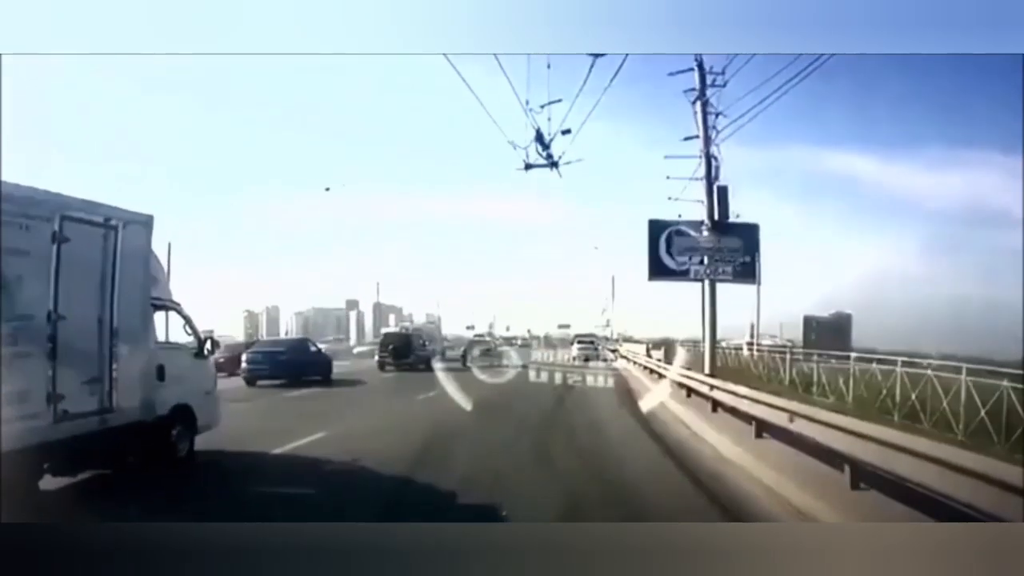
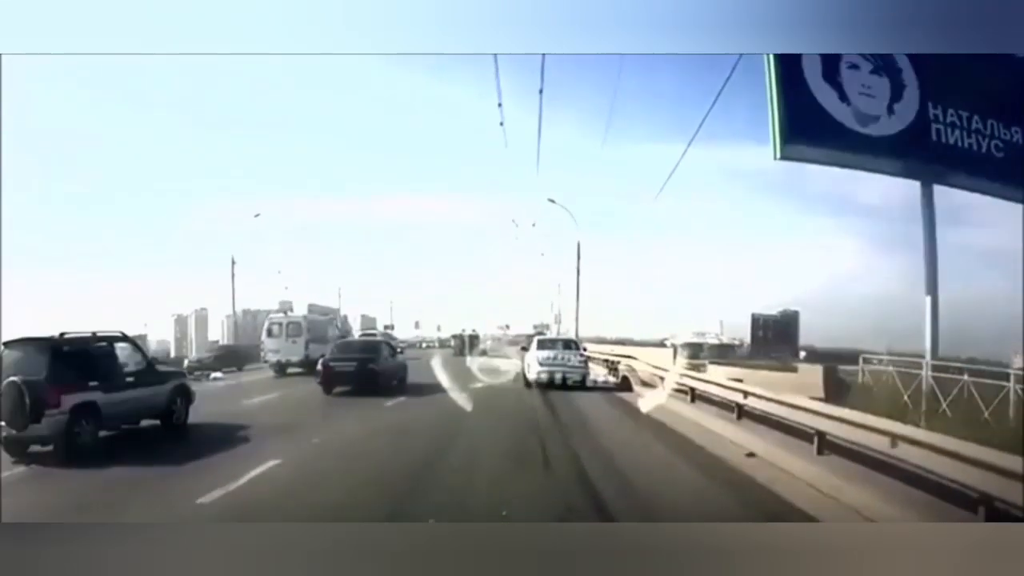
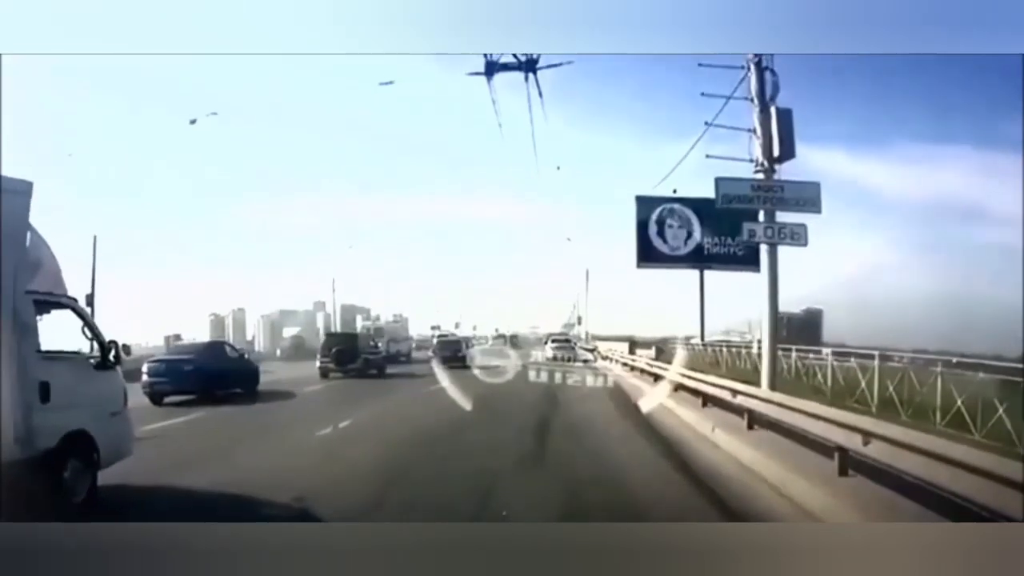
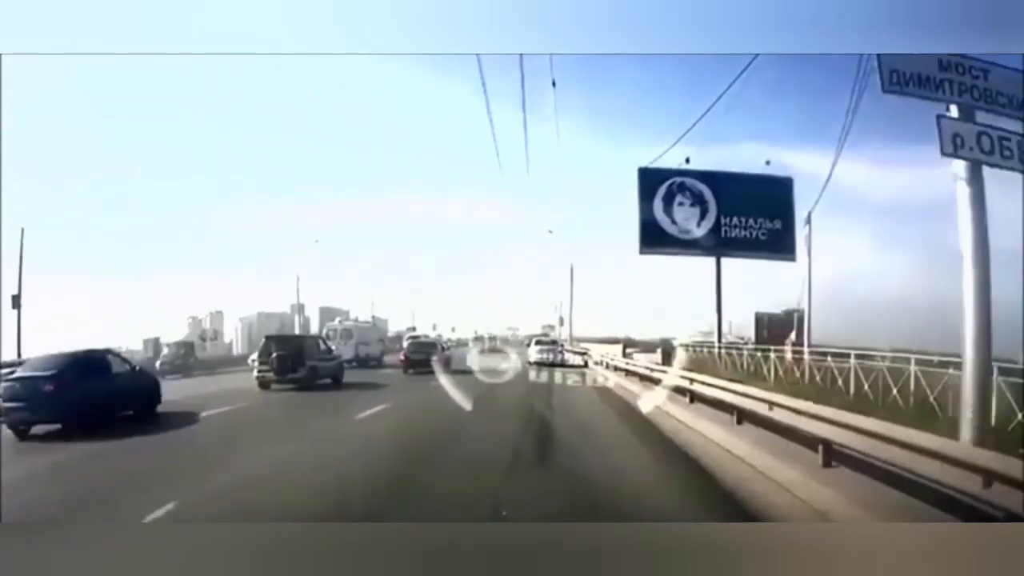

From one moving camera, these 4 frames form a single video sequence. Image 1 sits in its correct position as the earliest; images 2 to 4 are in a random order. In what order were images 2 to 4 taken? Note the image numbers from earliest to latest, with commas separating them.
3, 4, 2
